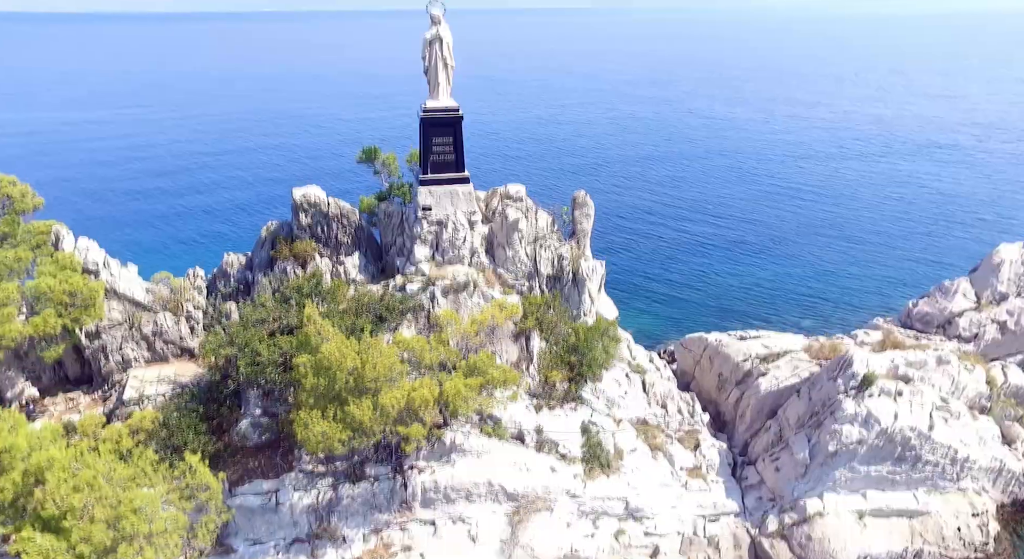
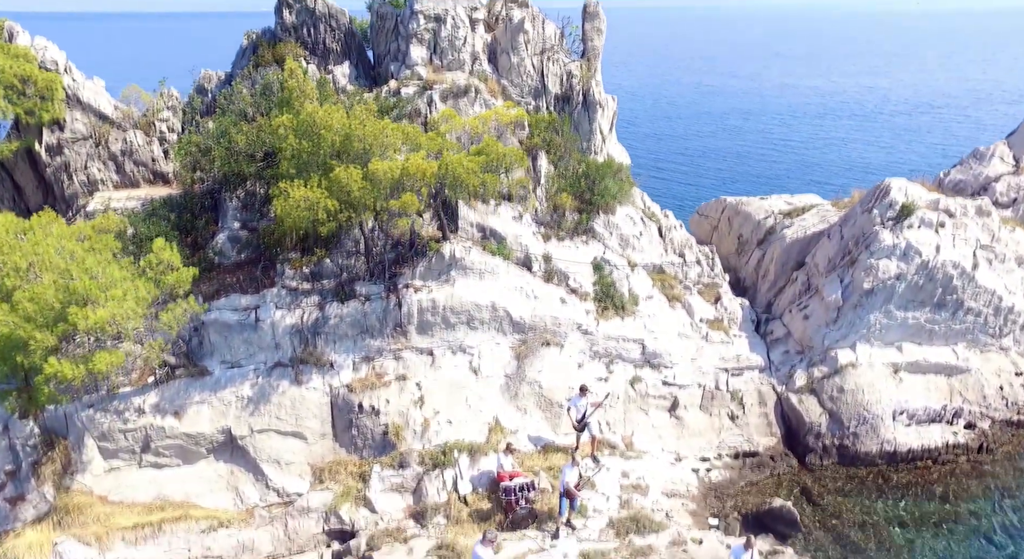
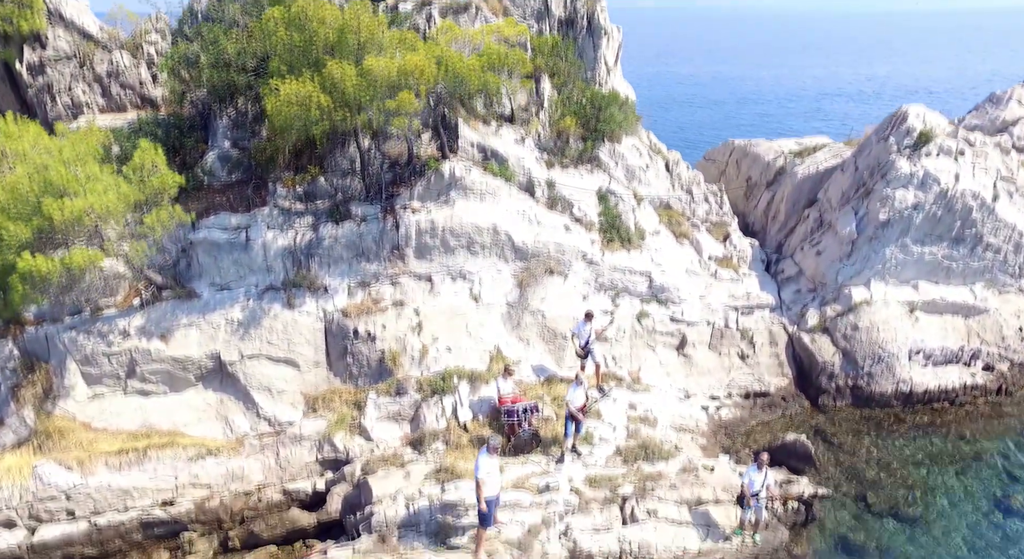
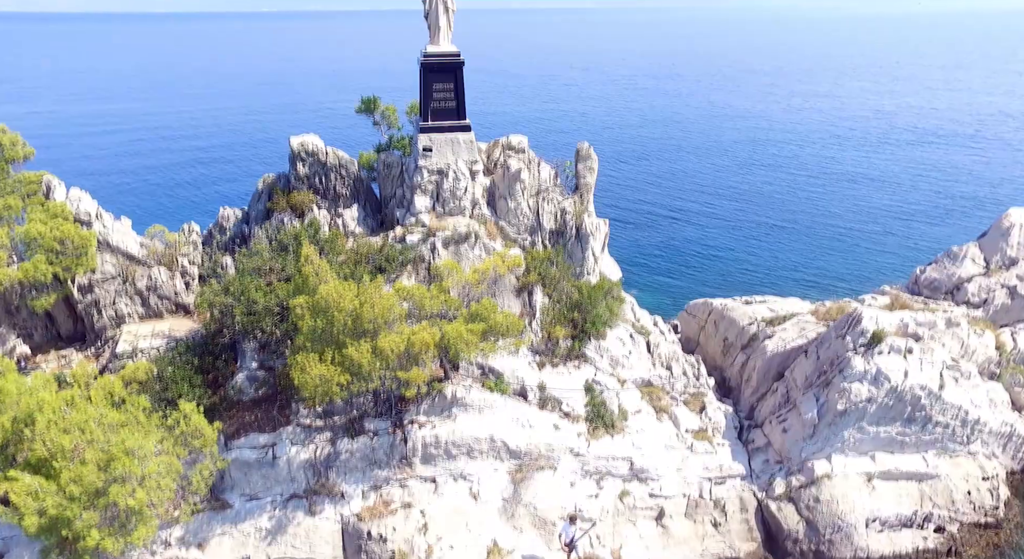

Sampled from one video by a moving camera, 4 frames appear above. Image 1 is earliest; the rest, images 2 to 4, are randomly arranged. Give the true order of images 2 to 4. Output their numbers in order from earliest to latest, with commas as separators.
4, 2, 3
